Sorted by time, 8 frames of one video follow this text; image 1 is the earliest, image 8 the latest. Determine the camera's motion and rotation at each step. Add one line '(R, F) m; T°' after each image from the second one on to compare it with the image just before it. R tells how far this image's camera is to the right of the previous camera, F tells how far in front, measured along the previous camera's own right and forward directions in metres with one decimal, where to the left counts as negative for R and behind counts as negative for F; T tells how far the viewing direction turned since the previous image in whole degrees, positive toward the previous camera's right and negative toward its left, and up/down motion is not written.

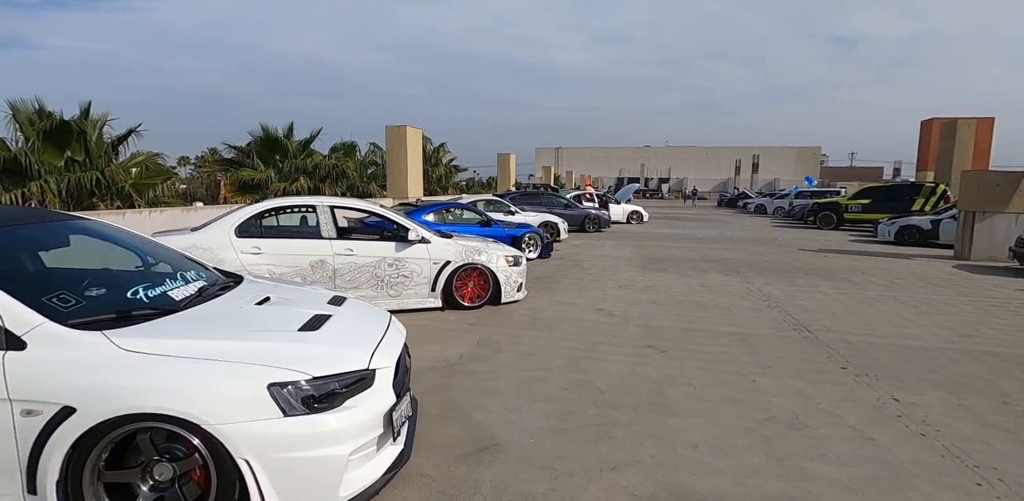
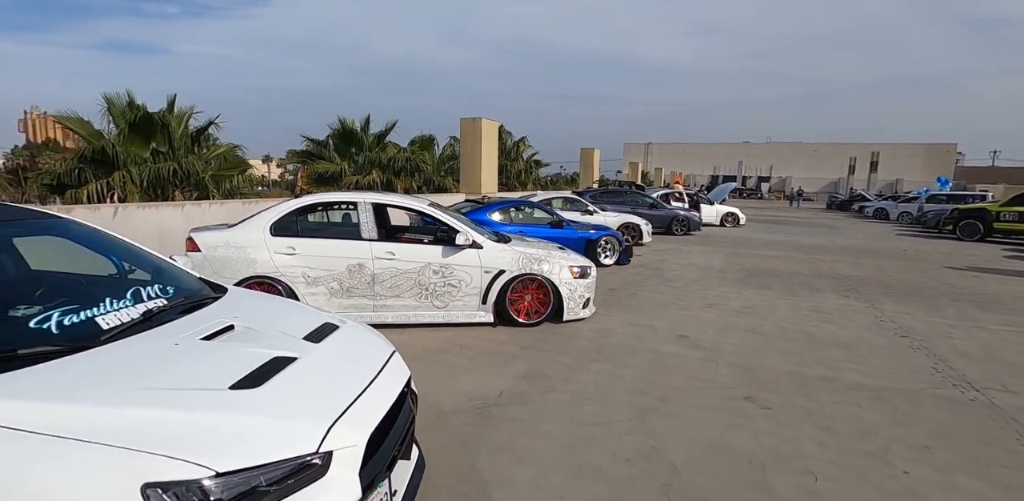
(+0.2, +1.0) m; -9°
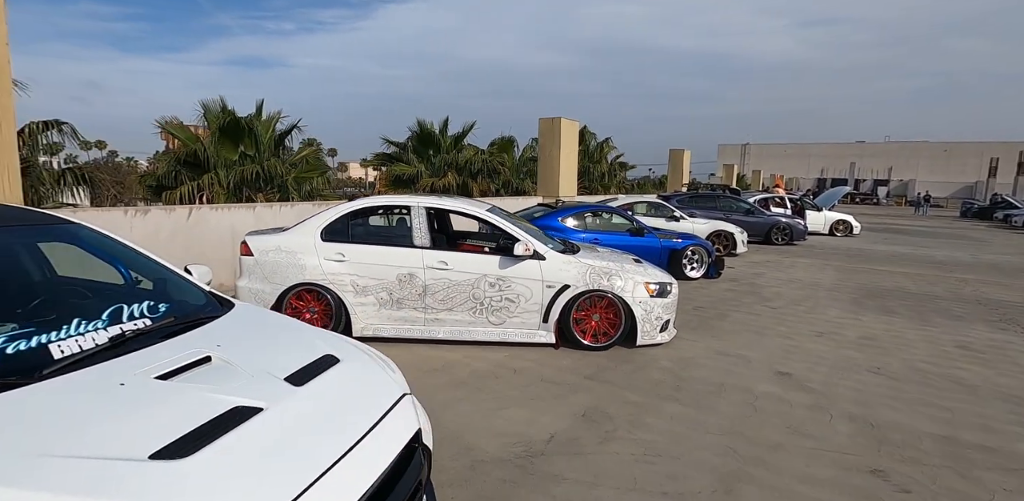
(+0.2, +0.7) m; -9°
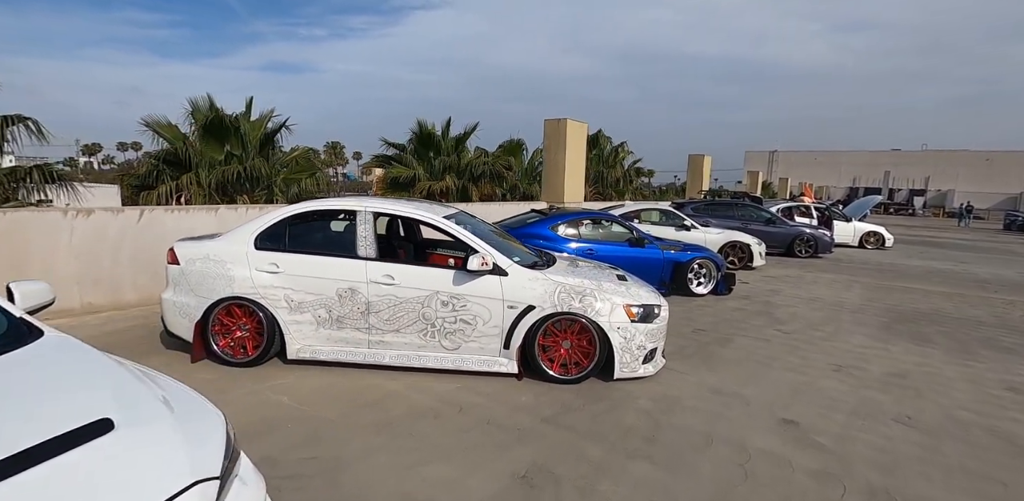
(+0.6, +0.8) m; -3°
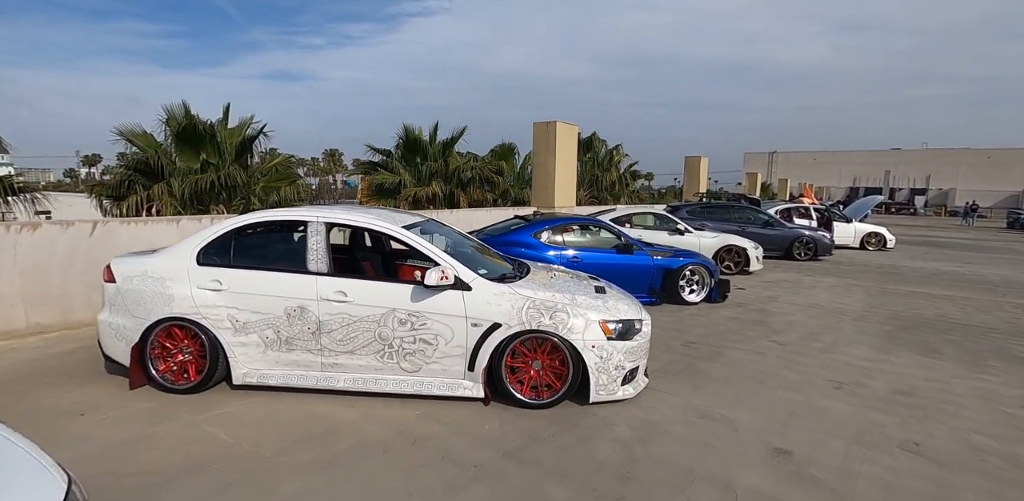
(+0.3, +0.4) m; 0°
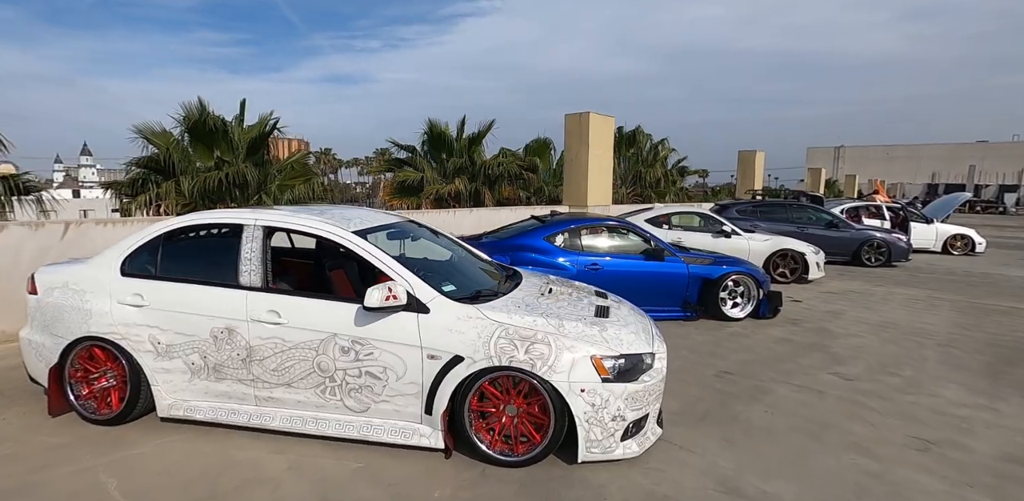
(+0.5, +0.9) m; -5°
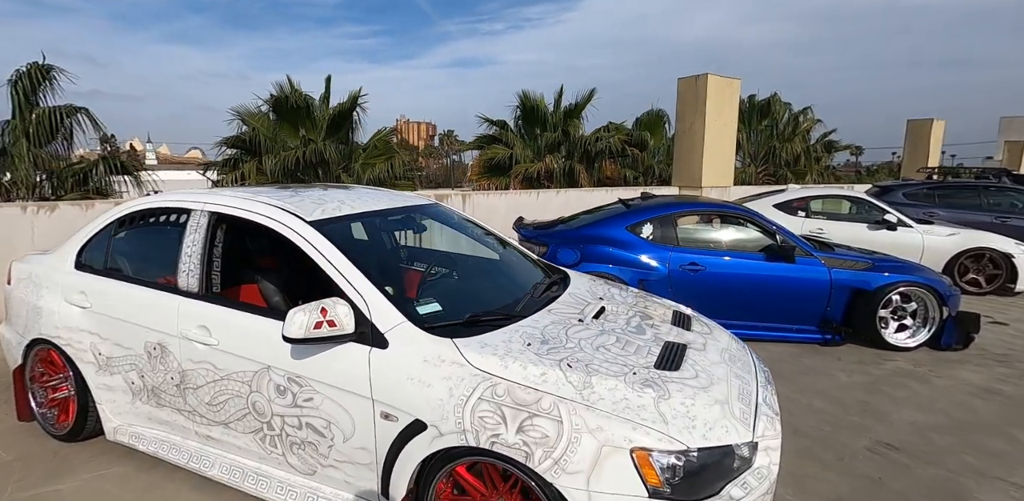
(+0.4, +1.3) m; -13°
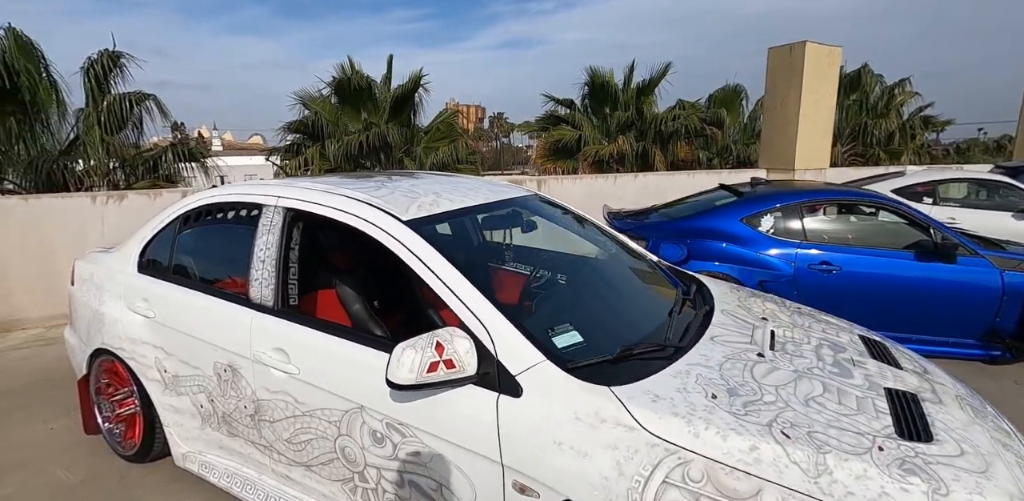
(-0.4, +0.5) m; -5°
